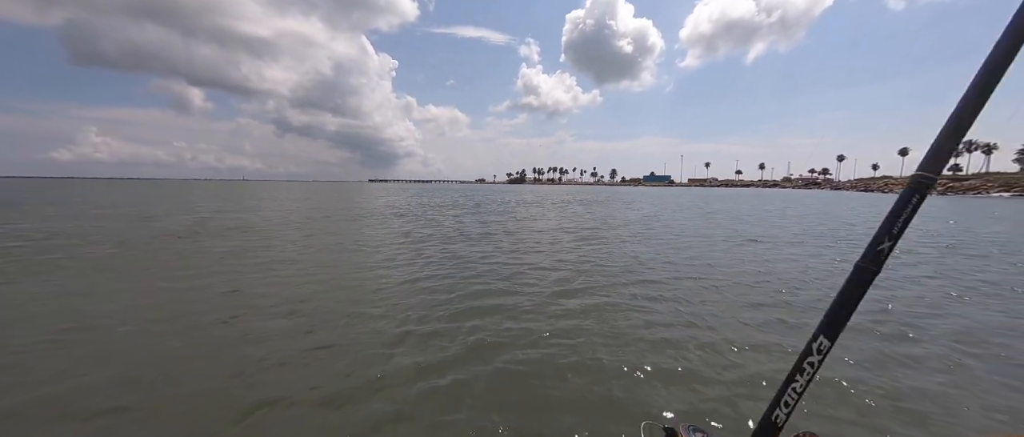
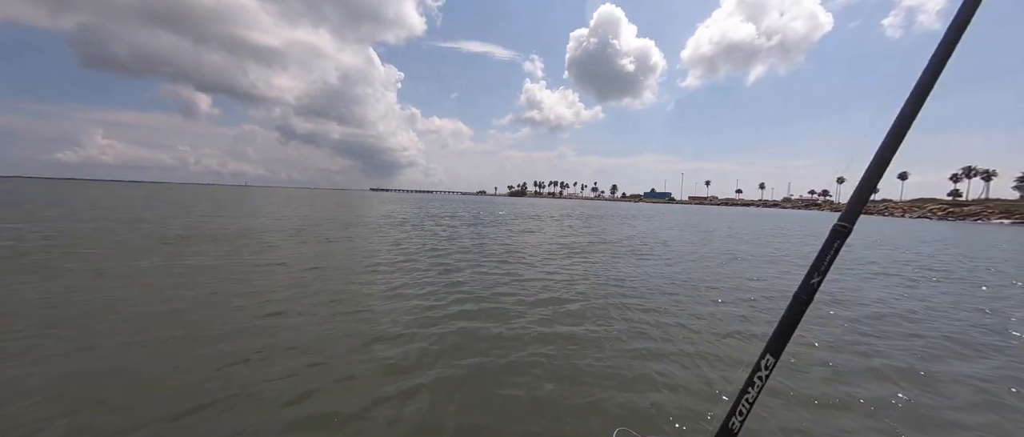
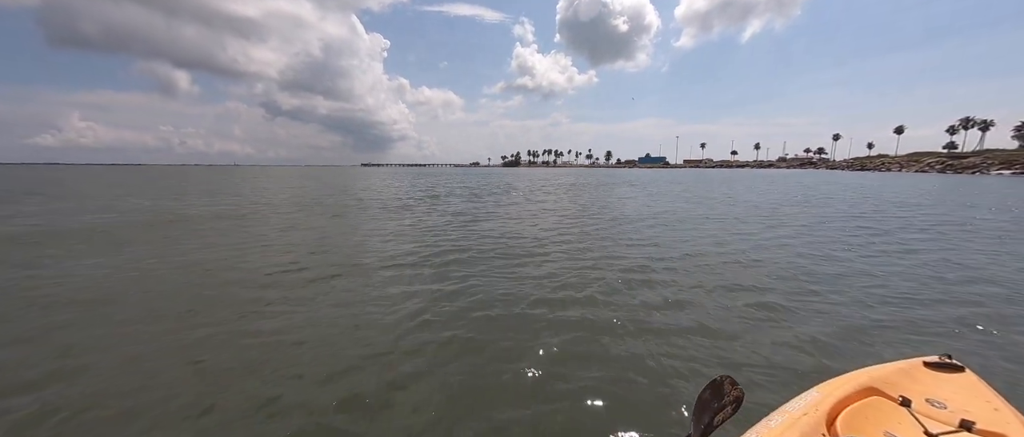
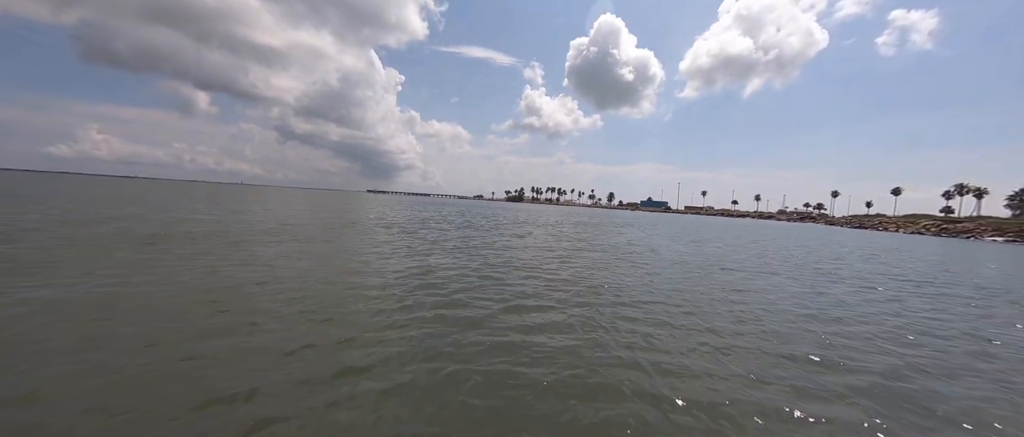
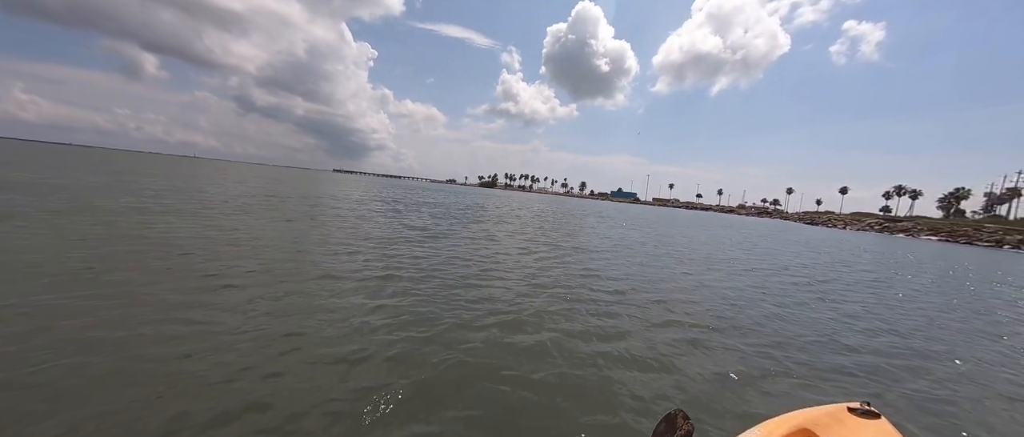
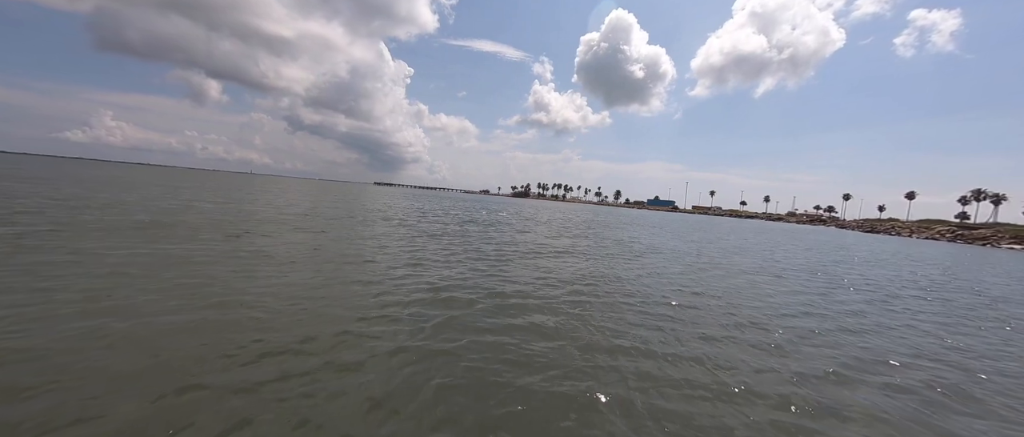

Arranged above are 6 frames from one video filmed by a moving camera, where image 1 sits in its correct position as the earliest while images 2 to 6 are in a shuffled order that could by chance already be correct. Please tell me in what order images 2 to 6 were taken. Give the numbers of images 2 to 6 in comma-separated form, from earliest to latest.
2, 4, 6, 3, 5
